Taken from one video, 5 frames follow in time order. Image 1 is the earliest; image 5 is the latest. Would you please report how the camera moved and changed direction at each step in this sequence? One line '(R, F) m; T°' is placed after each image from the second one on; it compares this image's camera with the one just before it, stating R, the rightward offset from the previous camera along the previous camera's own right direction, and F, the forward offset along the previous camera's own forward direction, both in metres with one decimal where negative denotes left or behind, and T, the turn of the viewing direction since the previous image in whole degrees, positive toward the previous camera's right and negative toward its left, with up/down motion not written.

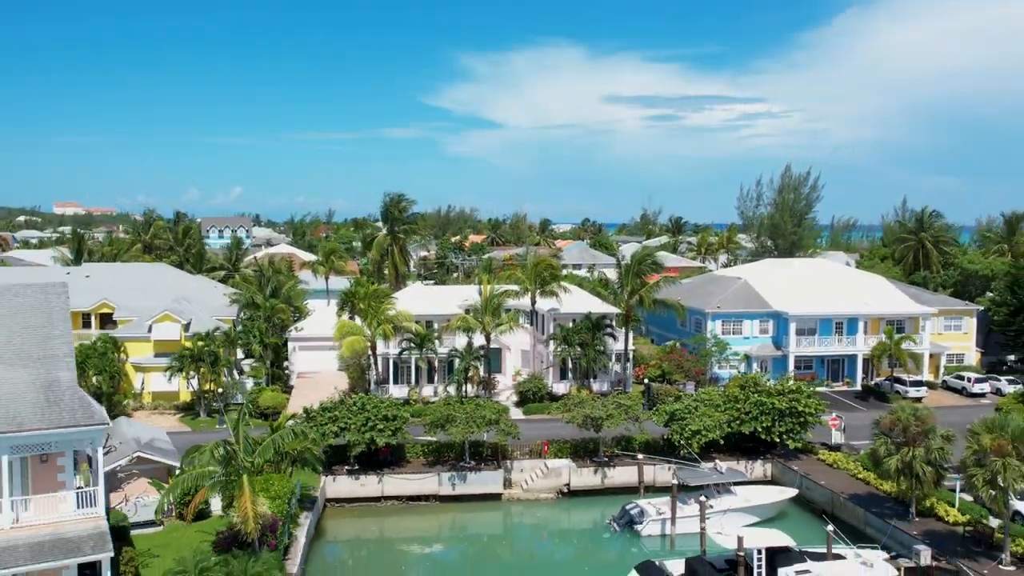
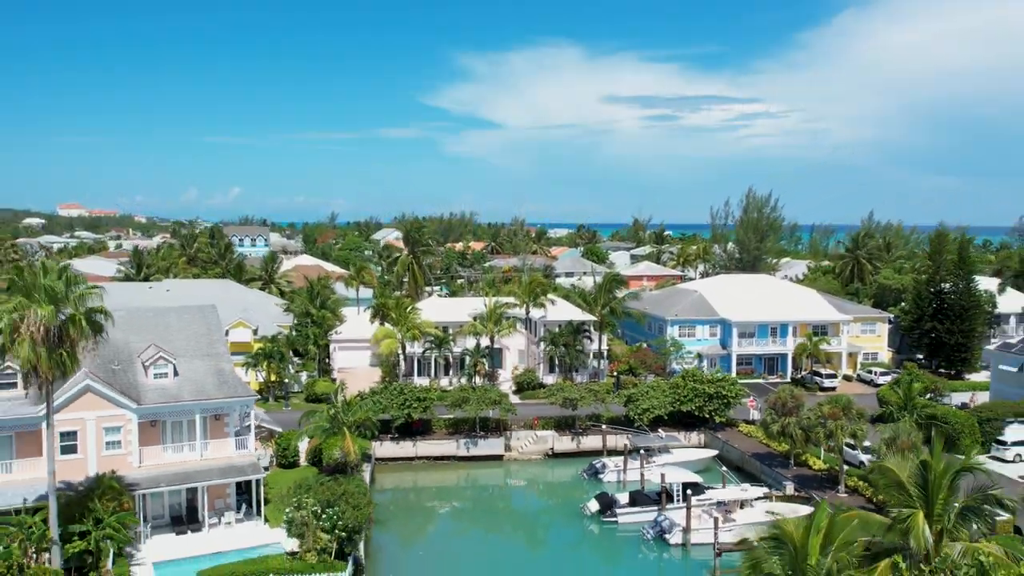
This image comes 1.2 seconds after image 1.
(0.0, -11.9) m; 0°
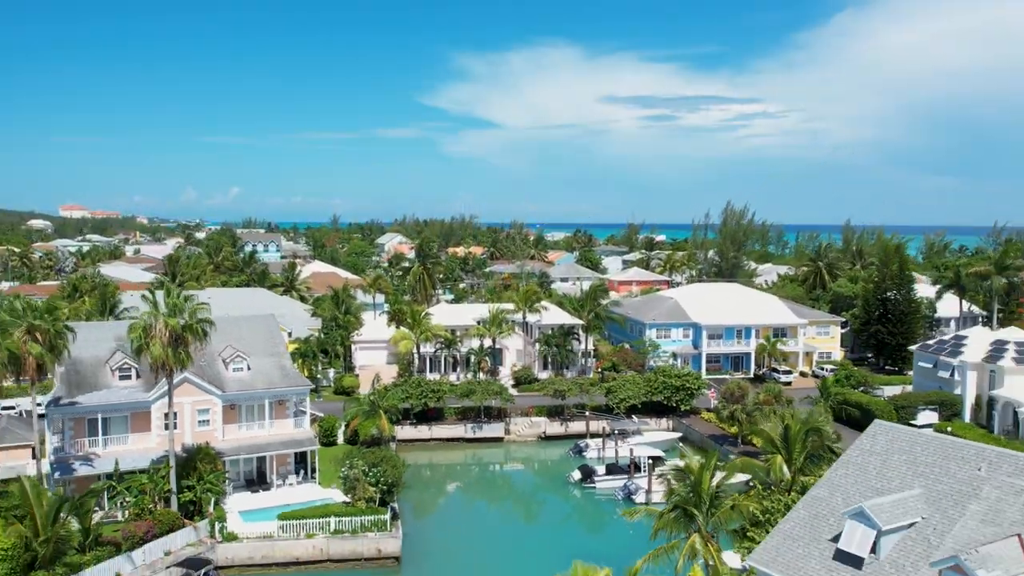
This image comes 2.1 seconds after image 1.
(0.0, -8.9) m; 0°
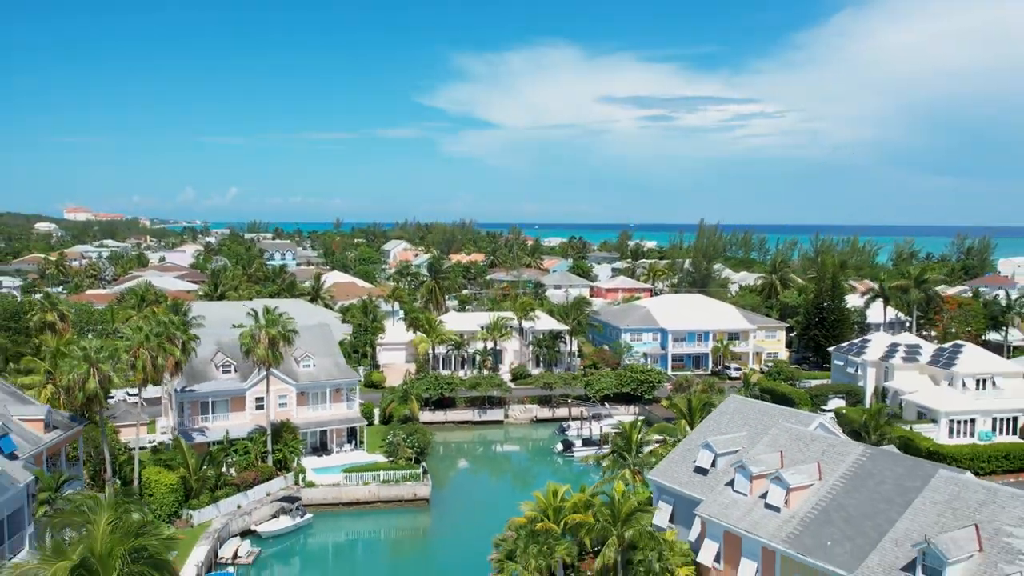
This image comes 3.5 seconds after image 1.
(+0.1, -13.9) m; 0°
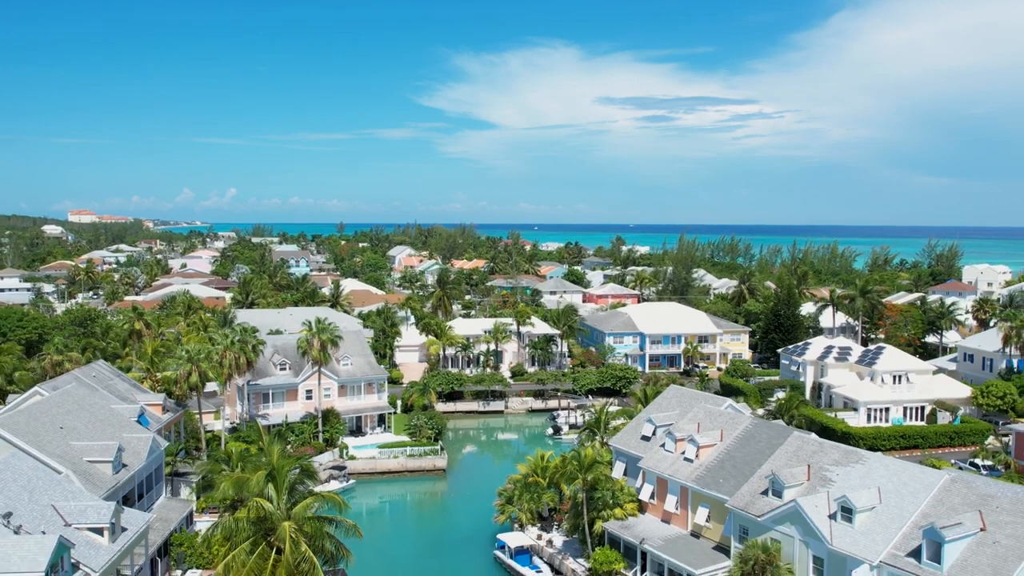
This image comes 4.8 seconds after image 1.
(0.0, -13.0) m; 0°
